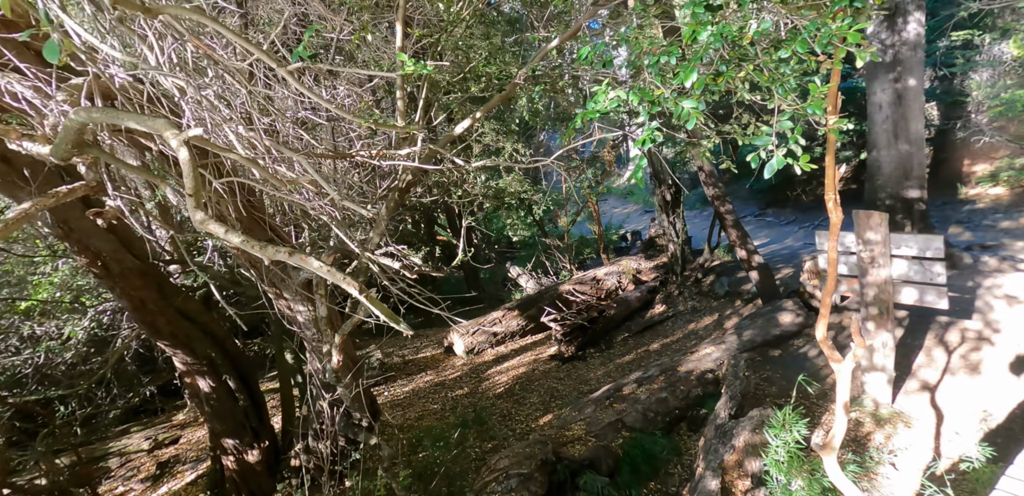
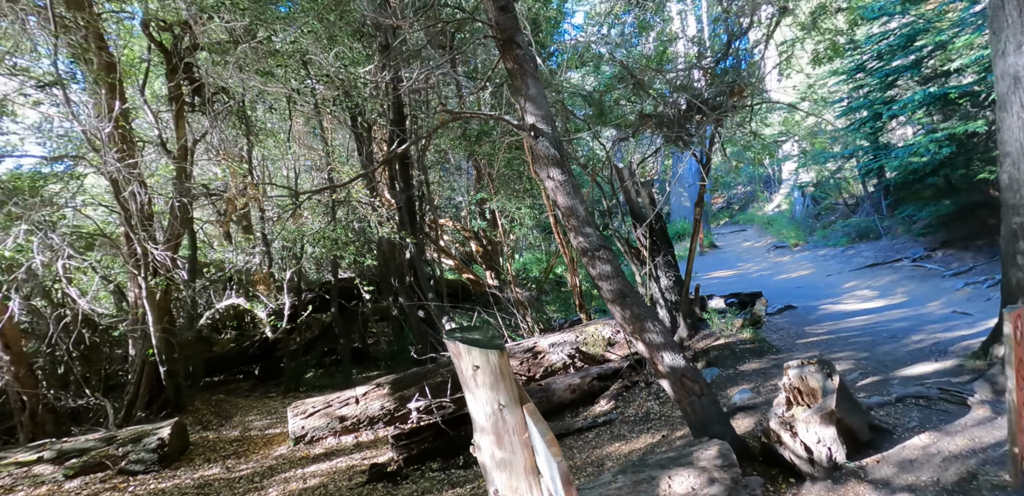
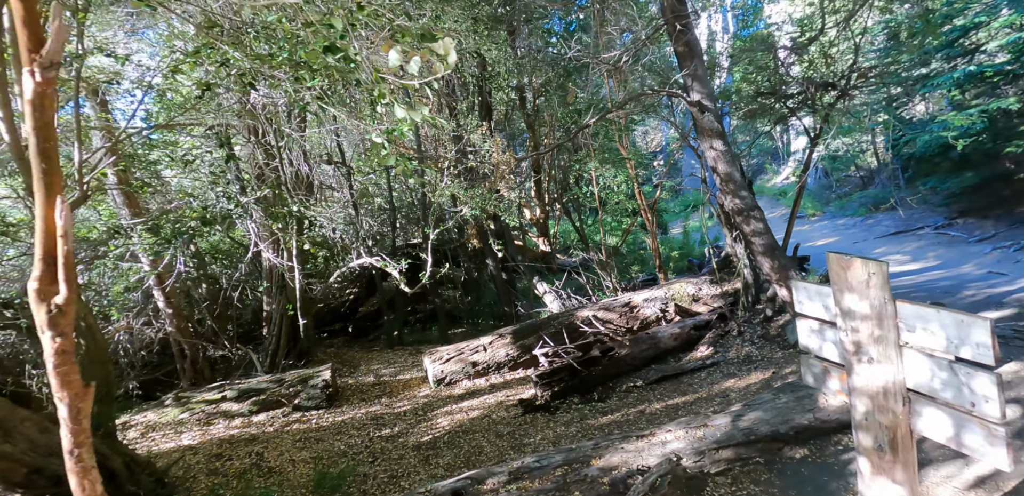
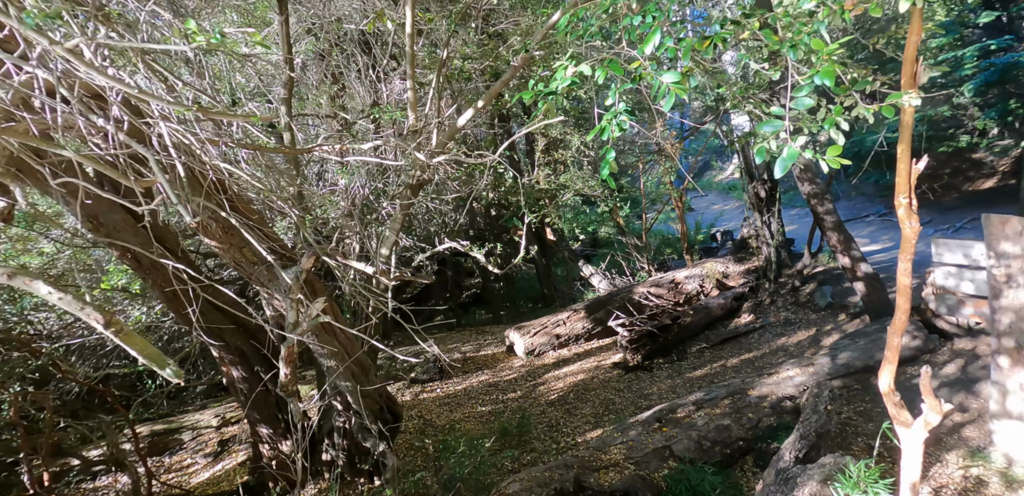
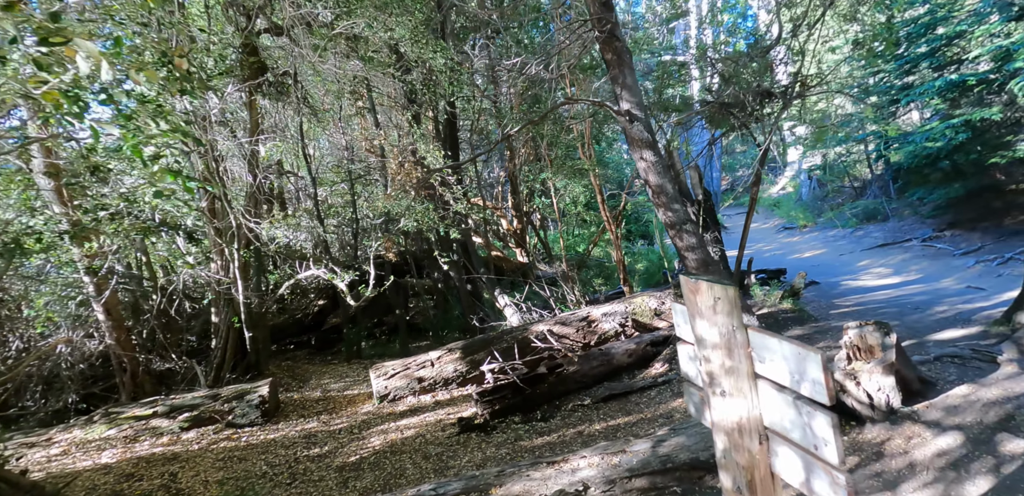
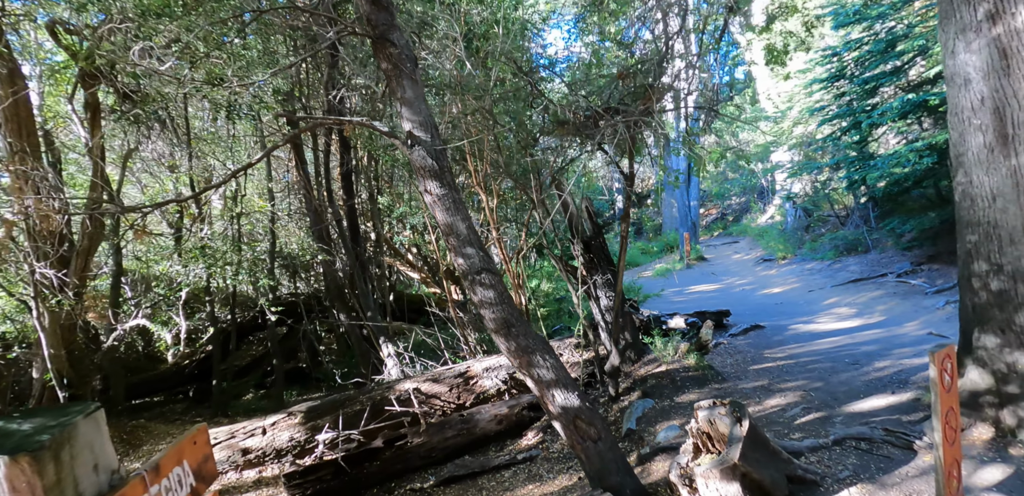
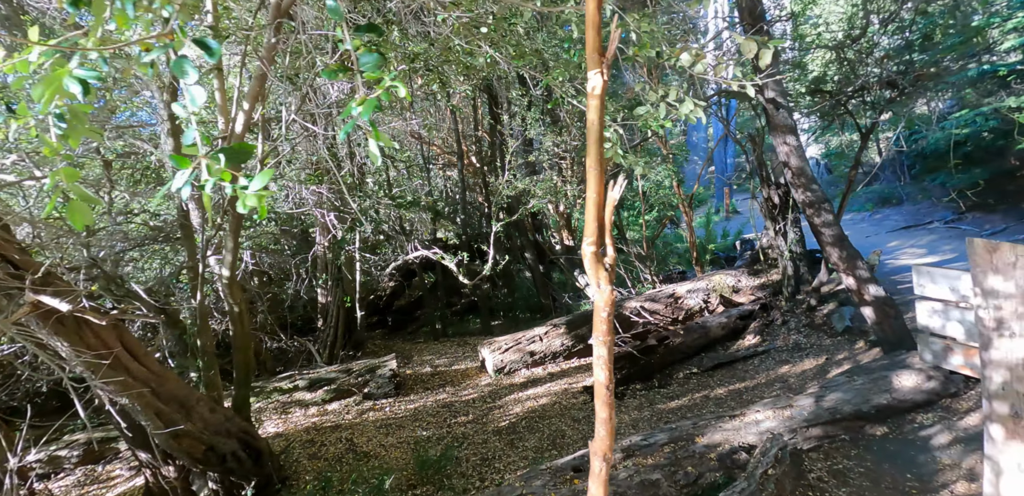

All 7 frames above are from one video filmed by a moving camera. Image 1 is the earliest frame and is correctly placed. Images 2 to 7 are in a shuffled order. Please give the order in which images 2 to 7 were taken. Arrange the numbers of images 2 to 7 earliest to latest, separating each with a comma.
4, 7, 3, 5, 2, 6
